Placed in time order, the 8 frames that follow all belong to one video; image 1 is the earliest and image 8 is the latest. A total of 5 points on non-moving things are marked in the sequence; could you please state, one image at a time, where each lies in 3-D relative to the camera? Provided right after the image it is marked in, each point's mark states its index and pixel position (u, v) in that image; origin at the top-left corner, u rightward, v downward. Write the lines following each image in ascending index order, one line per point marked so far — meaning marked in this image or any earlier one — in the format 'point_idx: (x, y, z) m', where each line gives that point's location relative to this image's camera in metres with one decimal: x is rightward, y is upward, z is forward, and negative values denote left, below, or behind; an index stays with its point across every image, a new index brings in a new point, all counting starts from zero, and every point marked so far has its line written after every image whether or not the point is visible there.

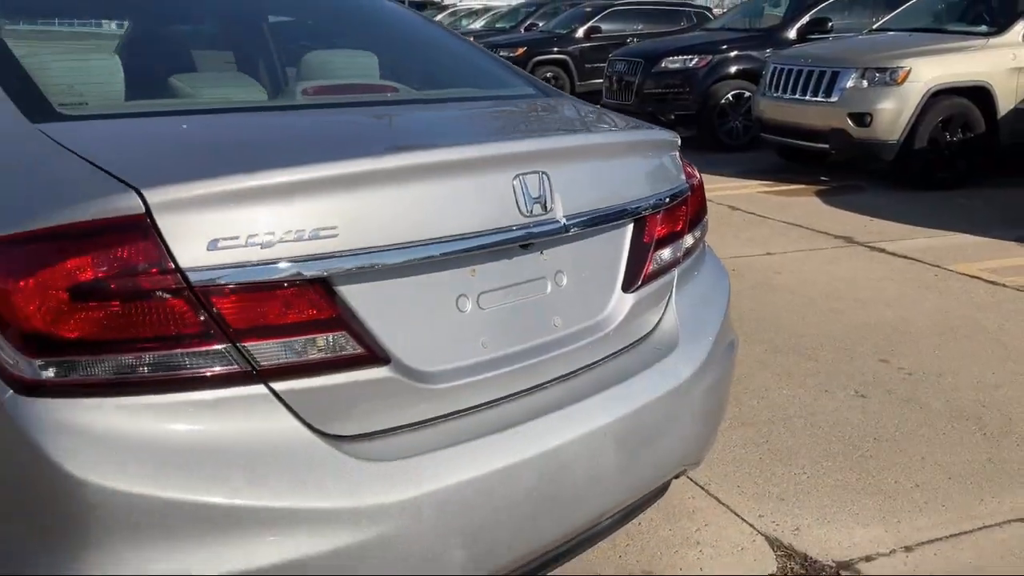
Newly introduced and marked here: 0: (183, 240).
0: (-0.5, +0.1, +1.5) m
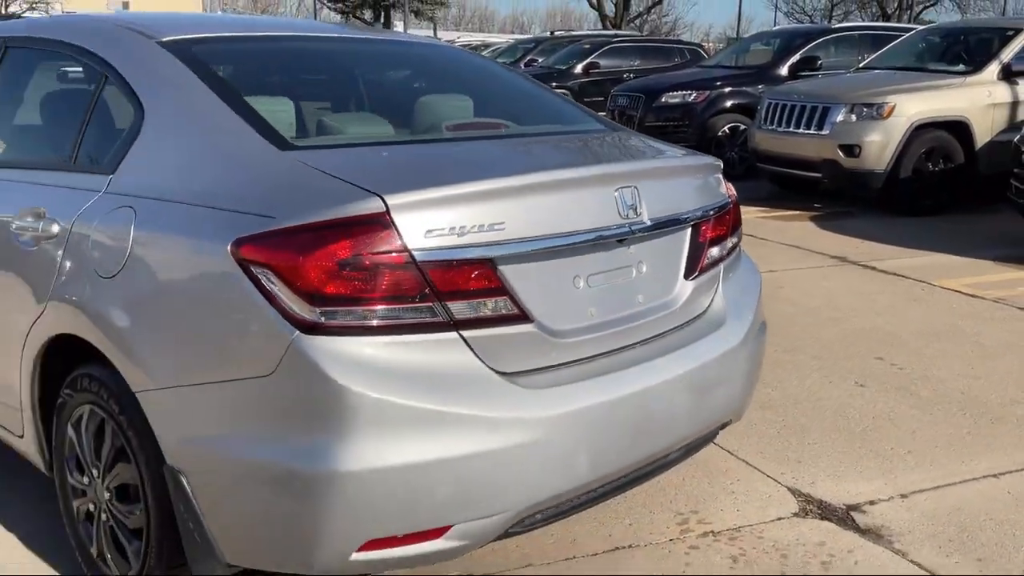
0: (-0.2, +0.1, +2.2) m
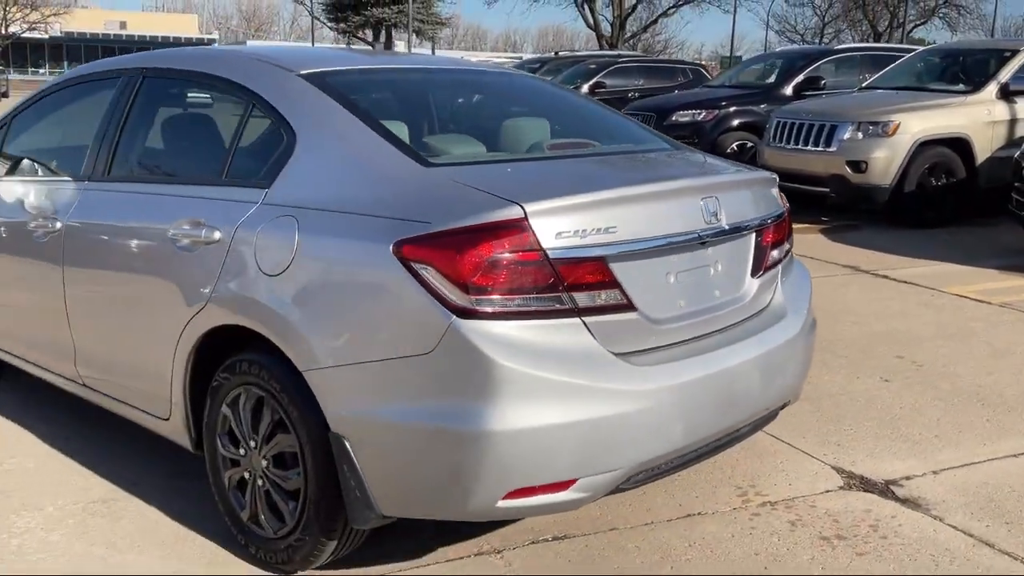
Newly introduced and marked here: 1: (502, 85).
0: (+0.1, +0.1, +2.6) m
1: (0.0, +0.9, +4.2) m
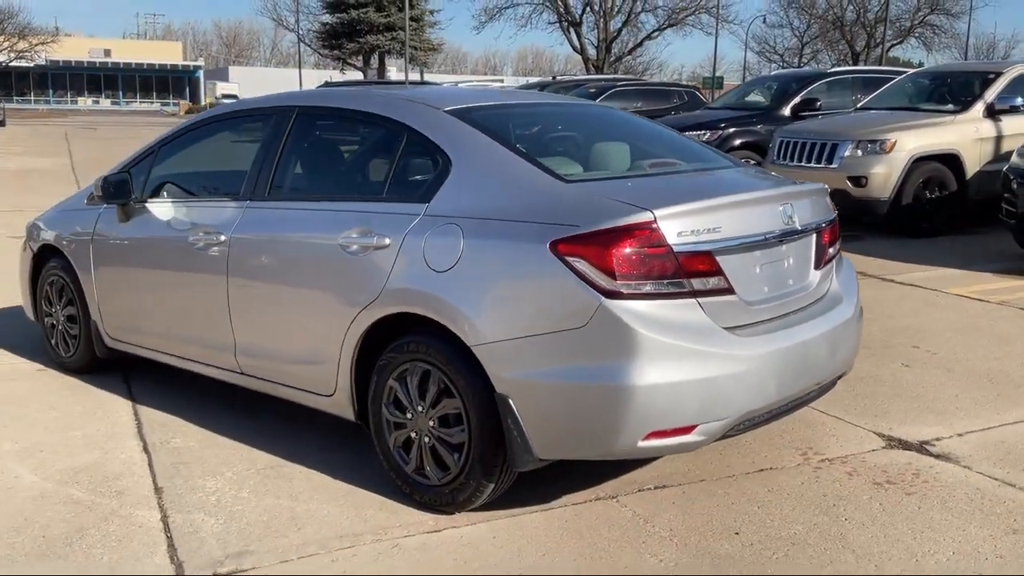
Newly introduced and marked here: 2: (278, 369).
0: (+0.5, +0.2, +3.4) m
1: (+0.4, +0.9, +5.0) m
2: (-1.1, -0.4, +4.4) m
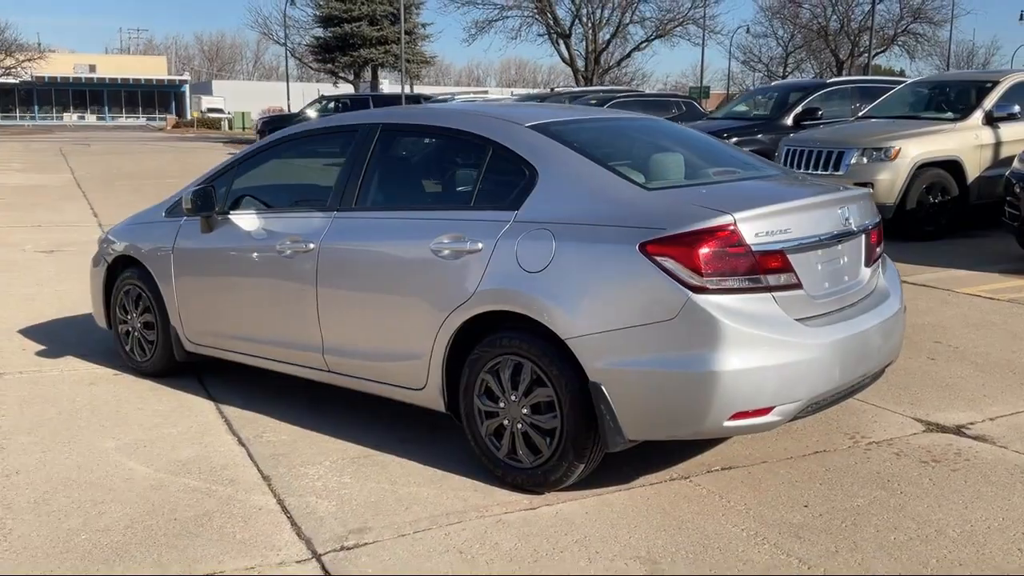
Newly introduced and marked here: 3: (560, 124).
0: (+0.9, +0.2, +3.8) m
1: (+0.7, +0.9, +5.4) m
2: (-0.7, -0.4, +4.8) m
3: (+0.2, +0.8, +4.7) m
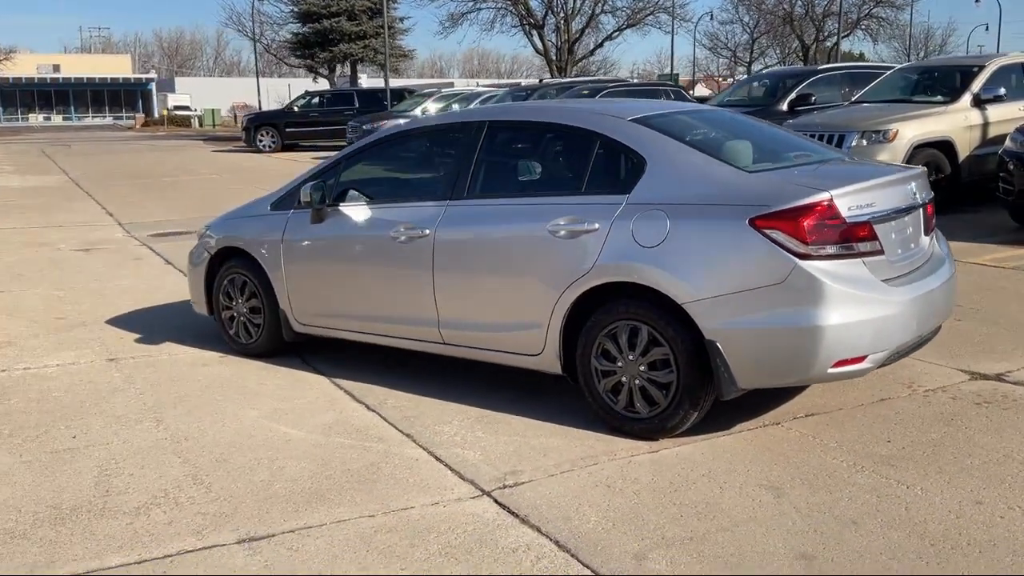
0: (+1.5, +0.4, +4.4) m
1: (+1.2, +1.1, +6.0) m
2: (-0.2, -0.3, +5.4) m
3: (+0.8, +0.9, +5.3) m
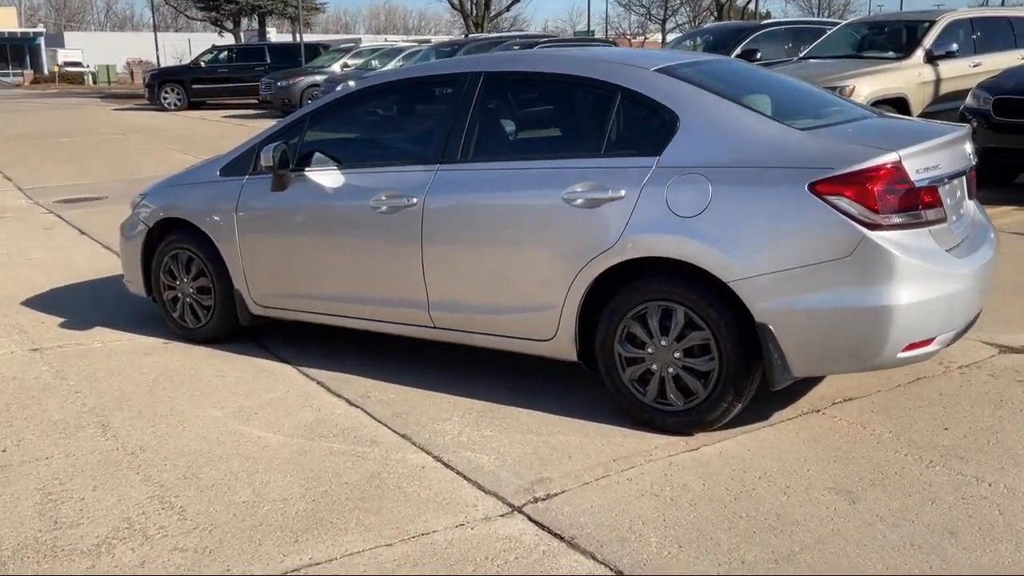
0: (+1.6, +0.5, +3.9) m
1: (+1.2, +1.2, +5.4) m
2: (-0.1, -0.2, +4.7) m
3: (+0.8, +1.1, +4.7) m
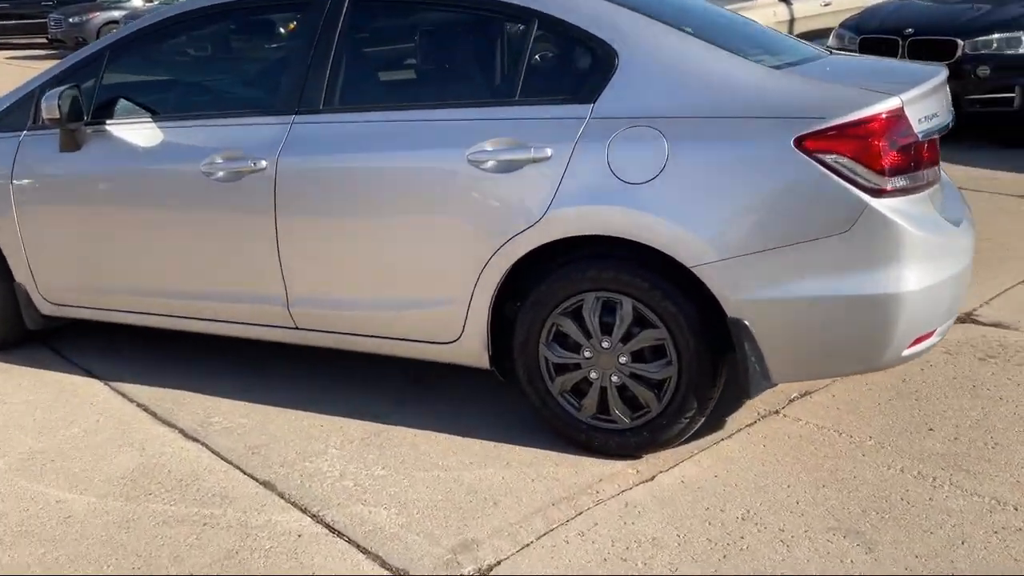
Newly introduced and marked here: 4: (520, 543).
0: (+1.3, +0.5, +3.1) m
1: (+0.6, +1.3, +4.5) m
2: (-0.6, -0.1, +3.6) m
3: (+0.3, +1.1, +3.7) m
4: (0.0, -0.8, +2.9) m
